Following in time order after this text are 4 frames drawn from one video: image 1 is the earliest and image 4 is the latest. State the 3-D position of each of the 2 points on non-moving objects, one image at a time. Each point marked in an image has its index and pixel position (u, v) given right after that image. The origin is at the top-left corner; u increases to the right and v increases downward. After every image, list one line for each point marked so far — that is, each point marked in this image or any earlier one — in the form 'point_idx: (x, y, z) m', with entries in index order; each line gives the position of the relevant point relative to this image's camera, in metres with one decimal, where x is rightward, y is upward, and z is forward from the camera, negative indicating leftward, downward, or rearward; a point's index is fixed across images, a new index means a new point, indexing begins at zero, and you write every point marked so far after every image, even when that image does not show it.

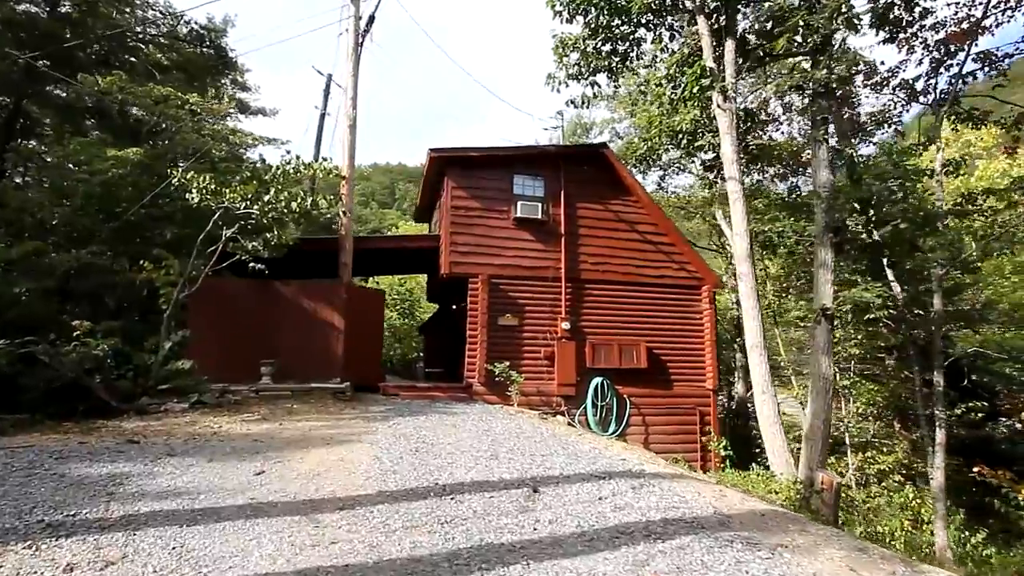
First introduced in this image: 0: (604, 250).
0: (+1.9, +0.7, +13.5) m
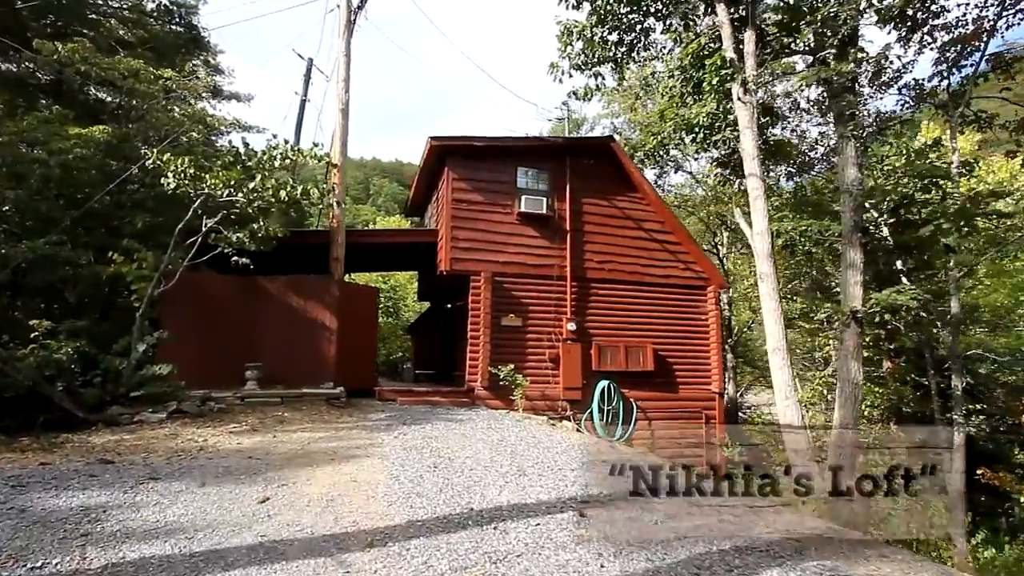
0: (+1.9, +0.8, +12.8) m
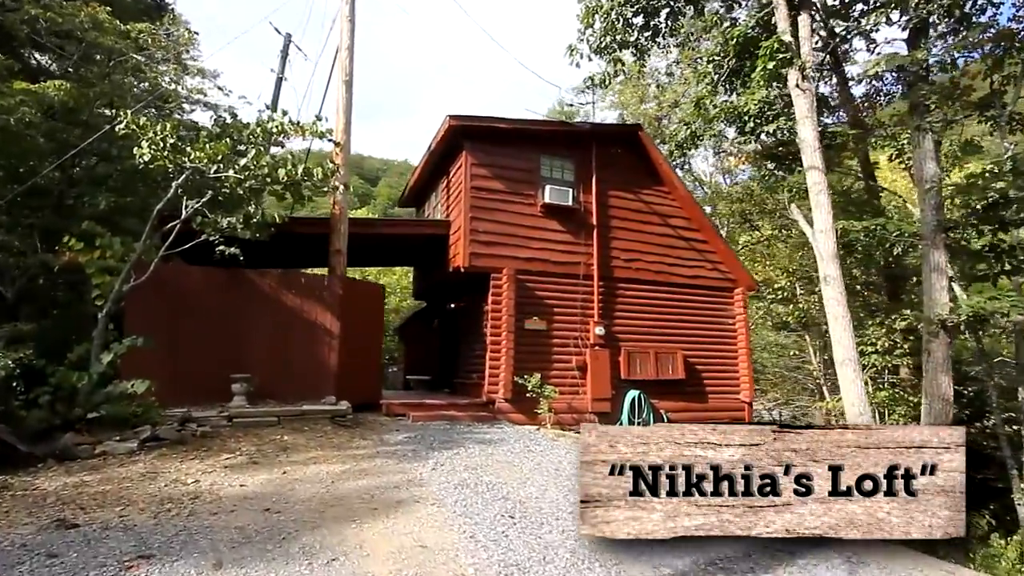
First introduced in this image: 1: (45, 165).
0: (+2.2, +0.8, +11.5) m
1: (-6.0, +1.6, +8.3) m
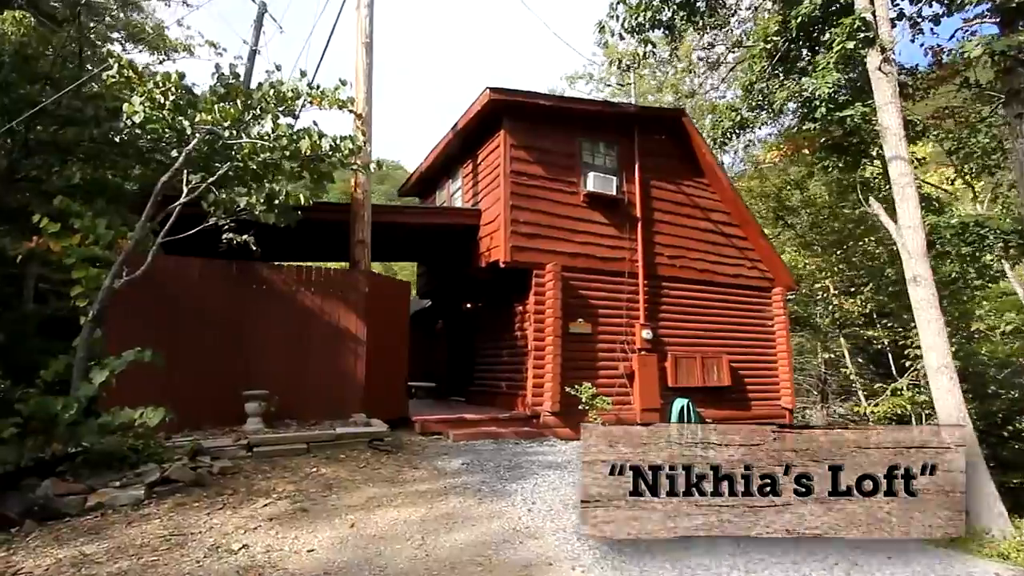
0: (+2.7, +0.8, +10.5) m
1: (-5.2, +1.6, +6.6) m
